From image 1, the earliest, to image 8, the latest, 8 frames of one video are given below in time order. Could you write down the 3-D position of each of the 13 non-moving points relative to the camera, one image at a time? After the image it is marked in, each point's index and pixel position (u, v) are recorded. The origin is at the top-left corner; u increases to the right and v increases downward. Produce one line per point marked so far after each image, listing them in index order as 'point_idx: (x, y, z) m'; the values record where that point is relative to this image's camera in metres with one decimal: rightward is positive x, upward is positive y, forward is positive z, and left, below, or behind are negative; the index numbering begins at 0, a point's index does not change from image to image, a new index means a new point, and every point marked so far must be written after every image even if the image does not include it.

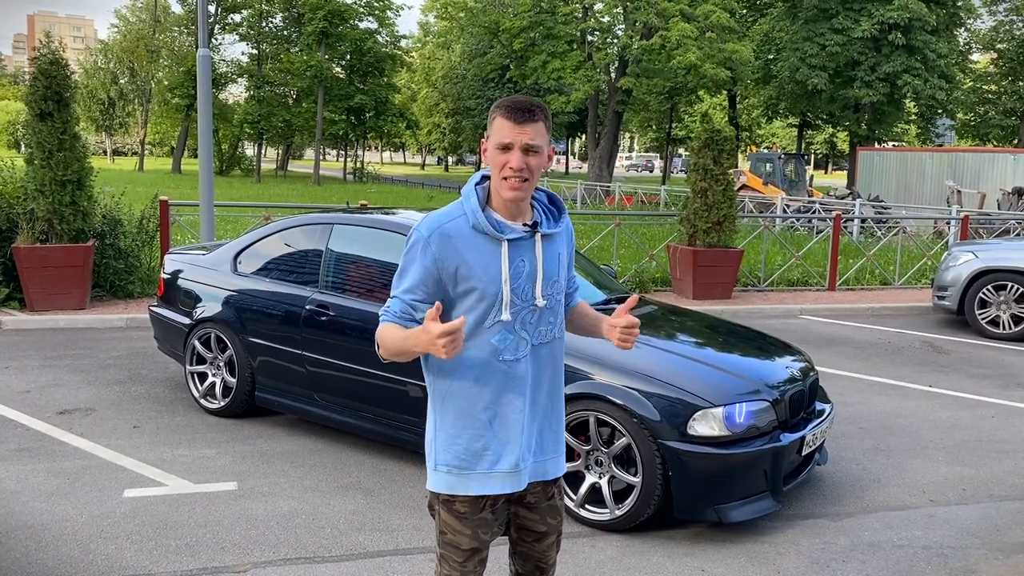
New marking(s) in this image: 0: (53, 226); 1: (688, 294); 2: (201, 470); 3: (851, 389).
0: (-4.2, +0.6, +8.3) m
1: (+2.0, -0.1, +10.4) m
2: (-1.6, -1.0, +4.7) m
3: (+2.6, -0.8, +6.9) m
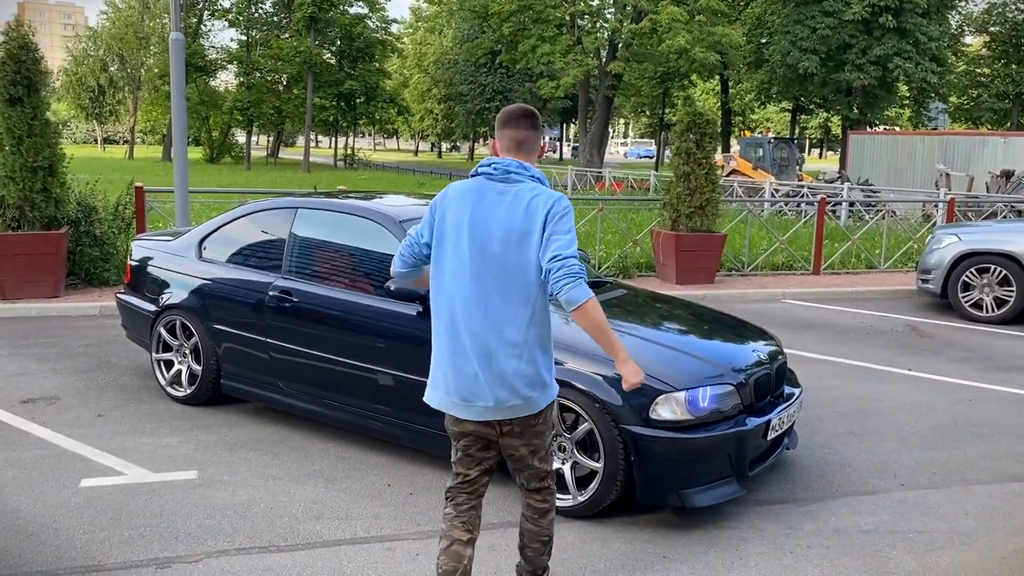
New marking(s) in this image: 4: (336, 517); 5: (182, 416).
0: (-4.4, +0.7, +8.2) m
1: (+1.8, +0.1, +10.3) m
2: (-1.8, -0.9, +4.7) m
3: (+2.4, -0.6, +6.9) m
4: (-0.8, -1.0, +4.0) m
5: (-2.0, -0.8, +5.4) m
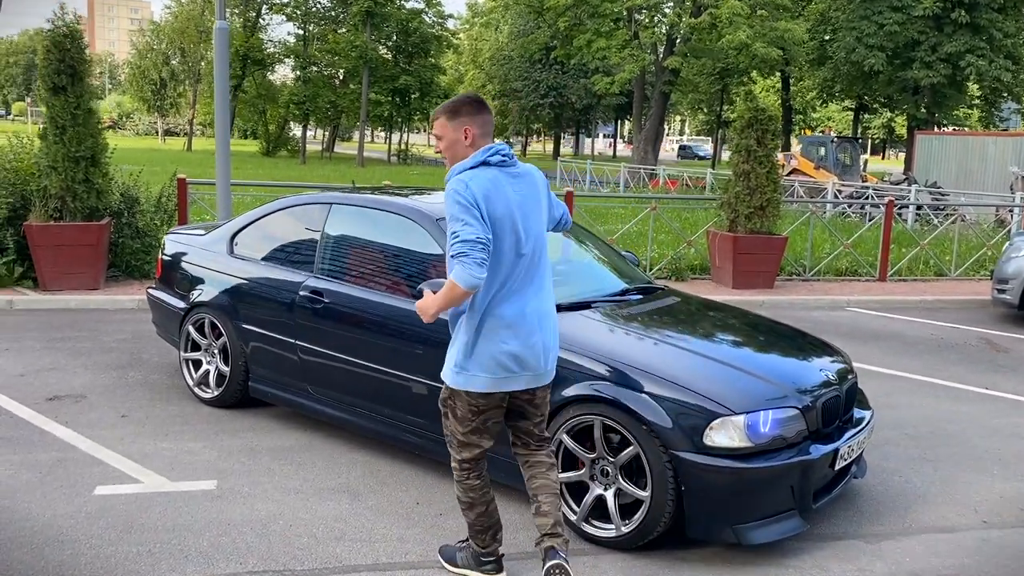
0: (-4.0, +0.8, +8.1) m
1: (+2.4, 0.0, +9.9) m
2: (-1.6, -0.9, +4.4) m
3: (+2.7, -0.7, +6.4) m
4: (-0.6, -1.0, +3.7) m
5: (-1.8, -0.8, +5.2) m
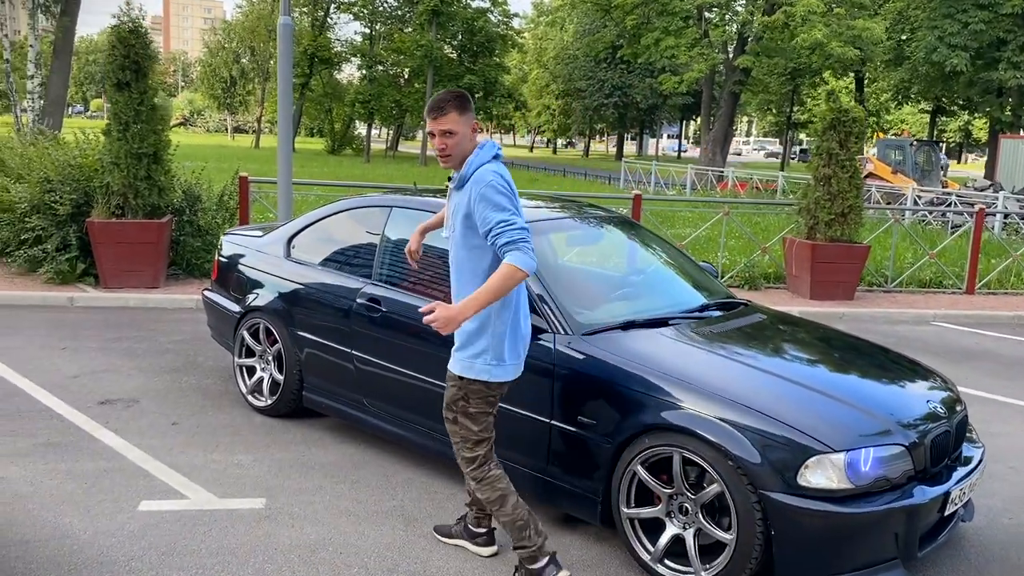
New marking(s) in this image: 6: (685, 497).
0: (-3.4, +0.8, +8.0) m
1: (+3.0, -0.1, +9.4) m
2: (-1.3, -0.9, +4.2) m
3: (+3.2, -0.8, +5.9) m
4: (-0.4, -1.1, +3.4) m
5: (-1.4, -0.8, +5.0) m
6: (+0.6, -0.8, +3.4) m
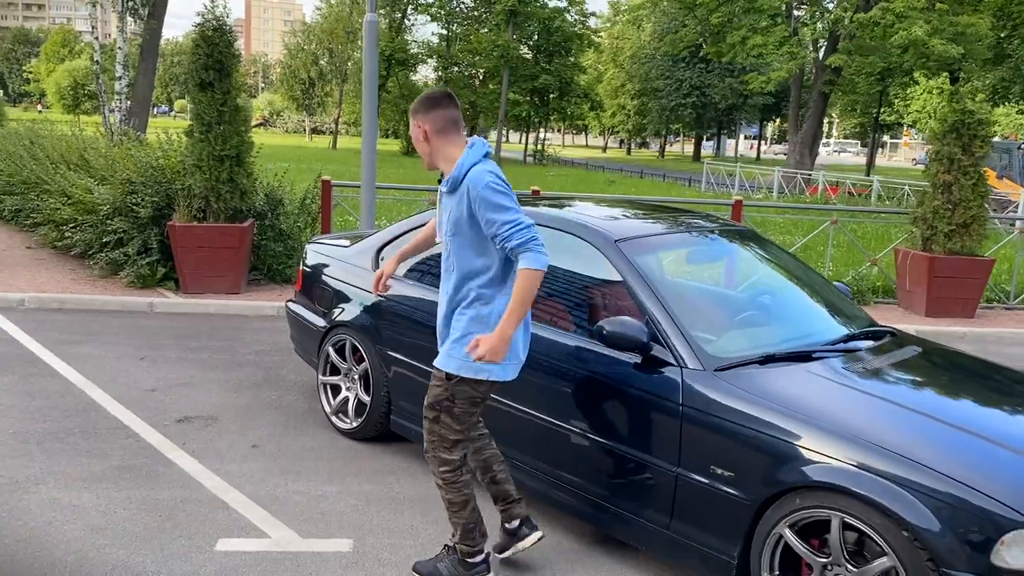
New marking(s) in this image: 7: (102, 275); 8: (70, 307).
0: (-2.6, +0.7, +7.8) m
1: (+3.9, -0.2, +8.7) m
2: (-0.8, -1.0, +3.8) m
3: (+3.8, -1.0, +5.2) m
4: (0.0, -1.2, +3.0) m
5: (-0.9, -0.9, +4.6) m
6: (+1.1, -0.9, +2.9) m
7: (-3.8, +0.1, +8.3) m
8: (-3.6, -0.2, +7.4) m
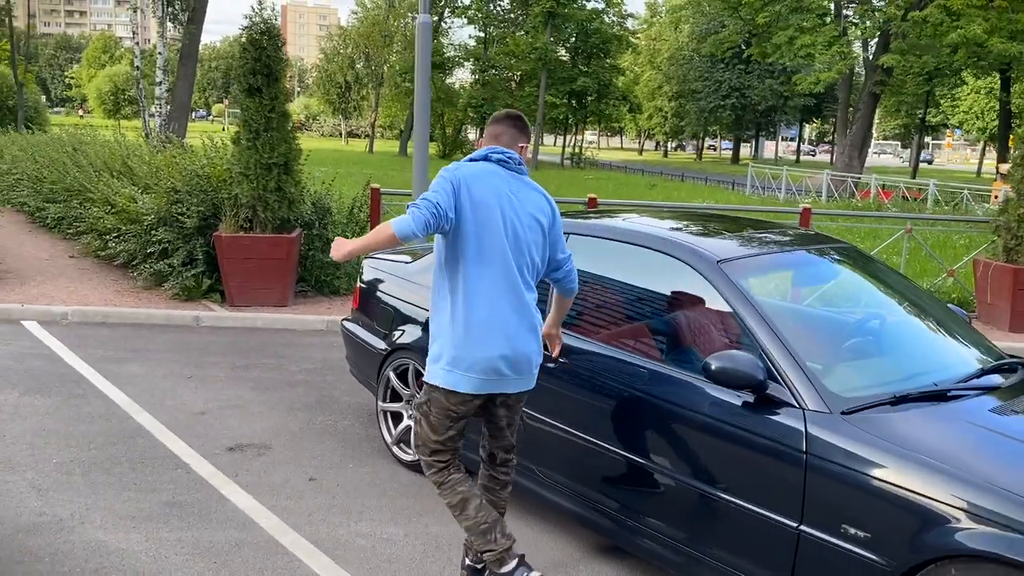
0: (-2.1, +0.6, +7.5) m
1: (+4.4, -0.3, +8.1) m
2: (-0.5, -1.1, +3.5) m
3: (+4.1, -1.1, +4.7) m
4: (+0.3, -1.3, +2.6) m
5: (-0.5, -1.0, +4.3) m
6: (+1.4, -1.0, +2.4) m
7: (-3.3, 0.0, +8.1) m
8: (-3.2, -0.3, +7.2) m
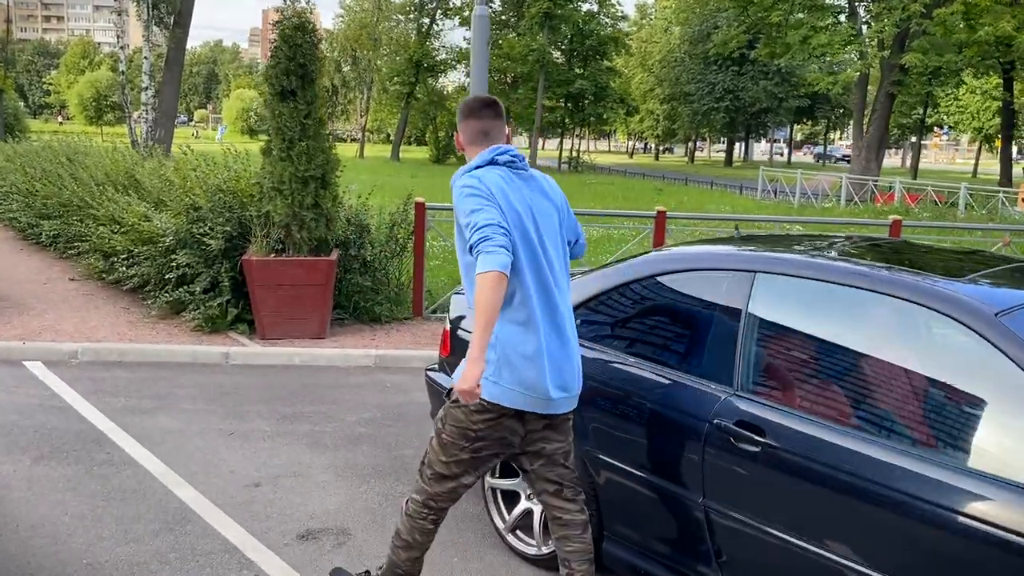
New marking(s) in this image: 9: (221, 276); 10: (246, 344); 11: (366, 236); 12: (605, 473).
0: (-1.6, +0.4, +6.6) m
1: (+4.9, -0.5, +7.4) m
2: (+0.1, -1.3, +2.6) m
3: (+4.7, -1.2, +3.9) m
4: (+1.0, -1.5, +1.8) m
5: (+0.1, -1.2, +3.4) m
6: (+2.0, -1.2, +1.6) m
7: (-2.8, -0.2, +7.1) m
8: (-2.7, -0.5, +6.2) m
9: (-2.2, +0.1, +6.9) m
10: (-1.9, -0.4, +6.6) m
11: (-1.2, +0.4, +7.4) m
12: (+0.4, -0.7, +3.3) m
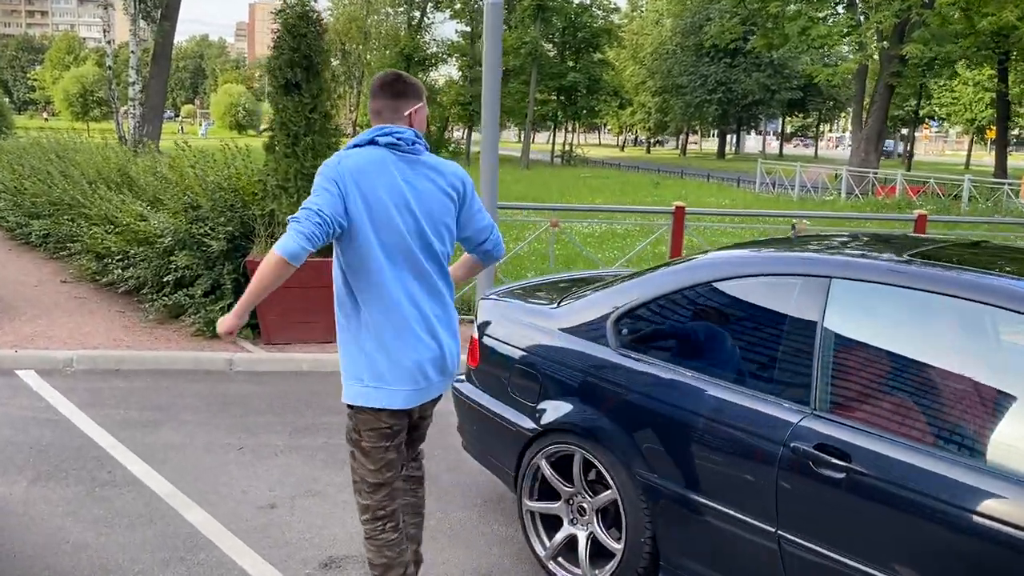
0: (-1.5, +0.4, +6.3) m
1: (+5.1, -0.5, +7.1) m
2: (+0.3, -1.3, +2.3) m
3: (+4.9, -1.2, +3.6) m
4: (+1.1, -1.5, +1.5) m
5: (+0.3, -1.2, +3.1) m
6: (+2.2, -1.2, +1.3) m
7: (-2.7, -0.2, +6.8) m
8: (-2.5, -0.5, +5.9) m
9: (-2.1, +0.1, +6.5) m
10: (-1.8, -0.4, +6.2) m
11: (-1.1, +0.4, +7.1) m
12: (+0.5, -0.7, +3.0) m
